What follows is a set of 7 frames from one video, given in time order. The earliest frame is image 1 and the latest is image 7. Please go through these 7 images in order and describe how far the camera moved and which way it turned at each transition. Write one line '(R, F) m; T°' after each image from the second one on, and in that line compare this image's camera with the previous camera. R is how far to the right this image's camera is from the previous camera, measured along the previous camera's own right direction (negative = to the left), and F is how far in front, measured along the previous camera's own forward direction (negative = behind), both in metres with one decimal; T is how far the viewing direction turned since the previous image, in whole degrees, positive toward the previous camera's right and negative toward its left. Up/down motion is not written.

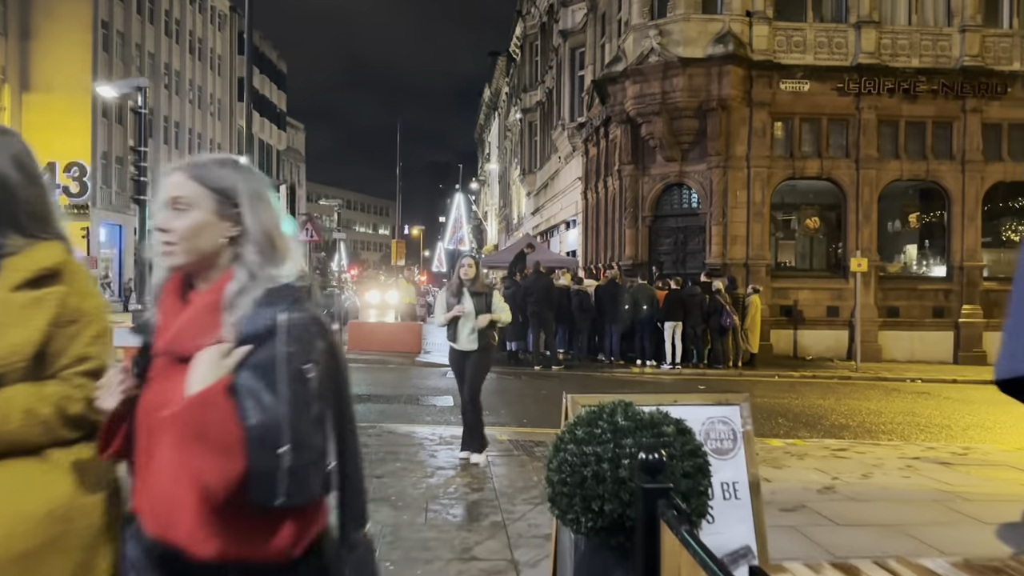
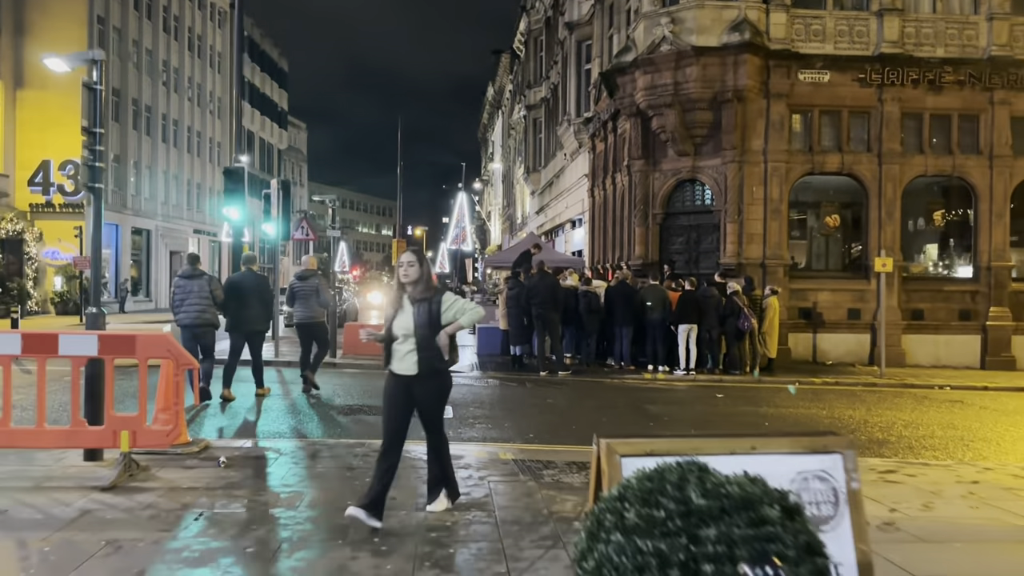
(0.0, +0.9) m; 0°
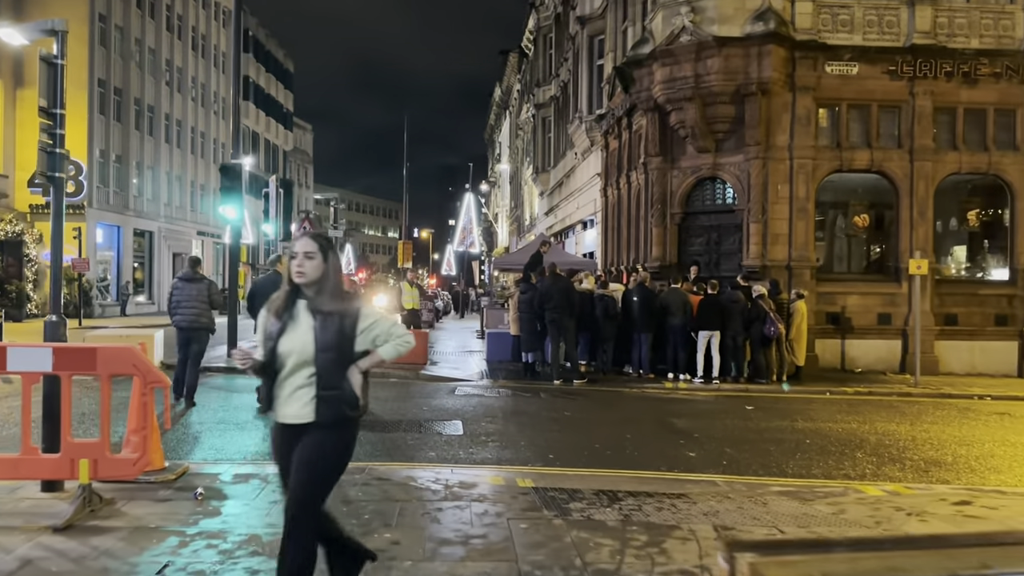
(-0.1, +0.9) m; 0°
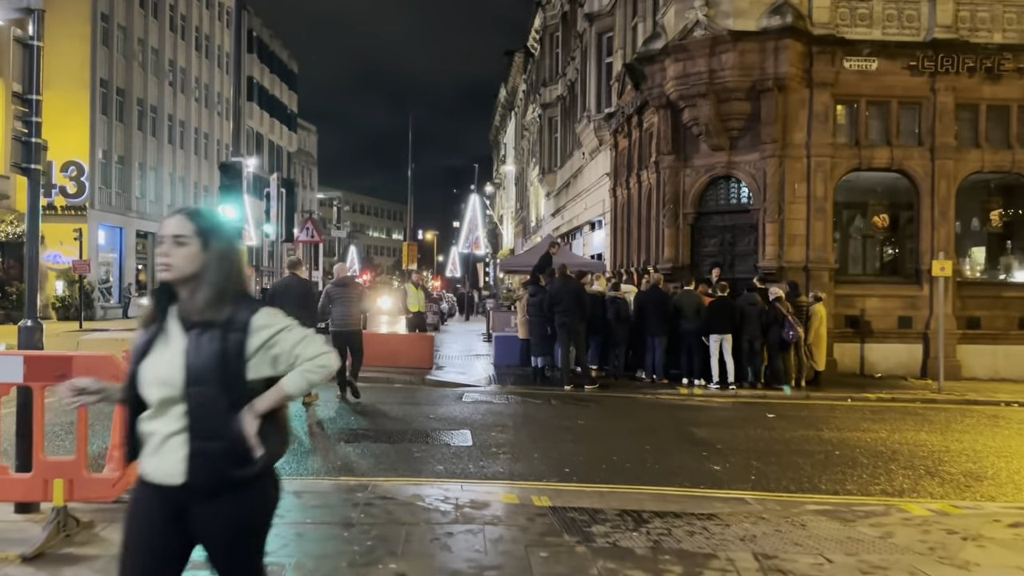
(-0.1, +0.5) m; 0°
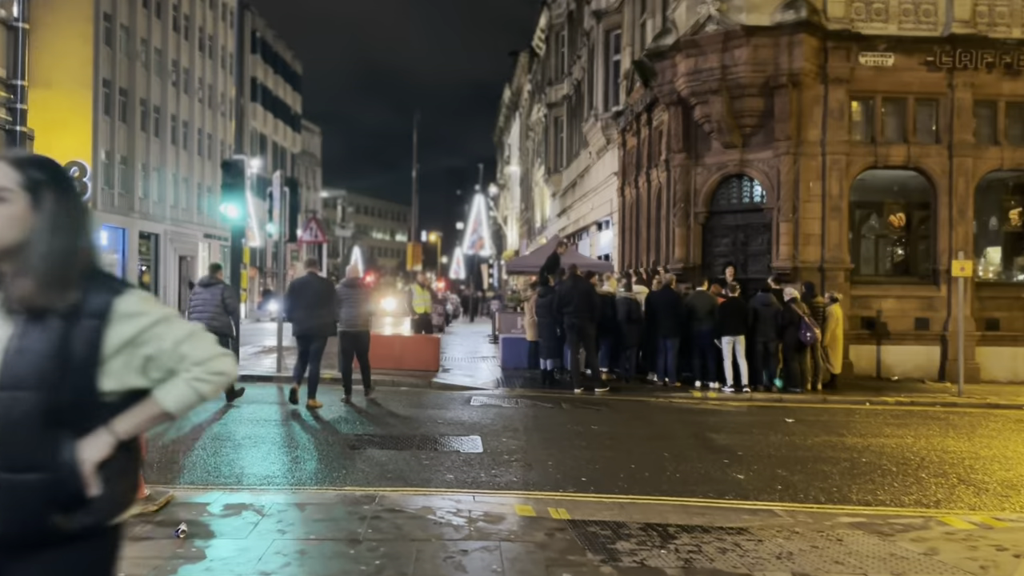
(-0.1, +0.3) m; 0°
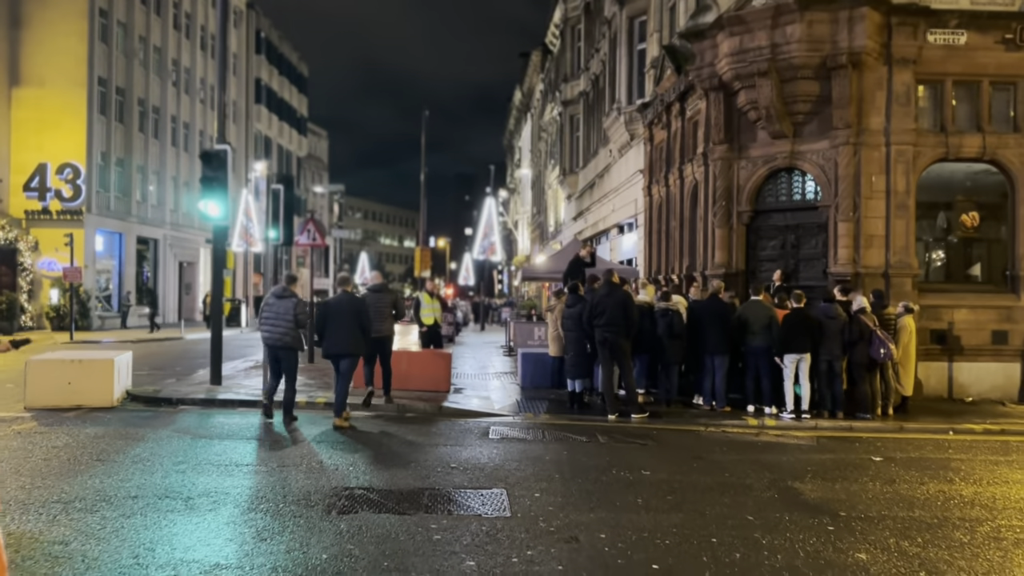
(-0.2, +1.8) m; -1°
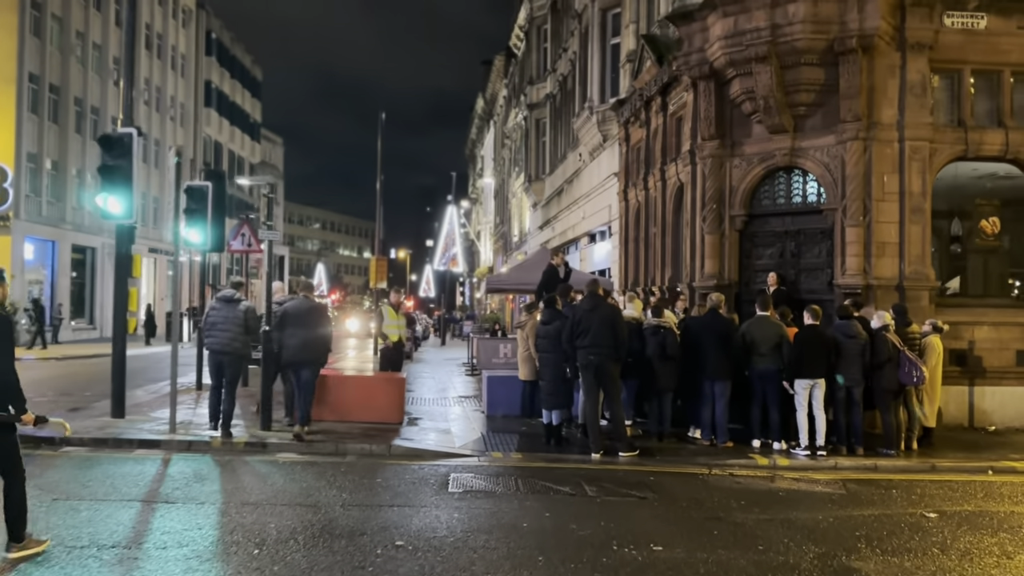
(0.0, +1.9) m; +3°
